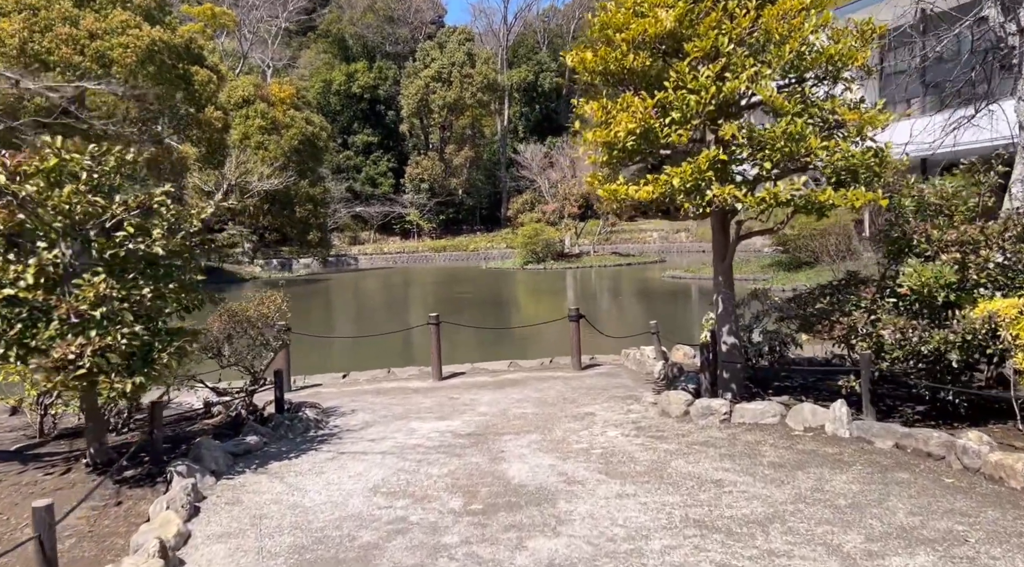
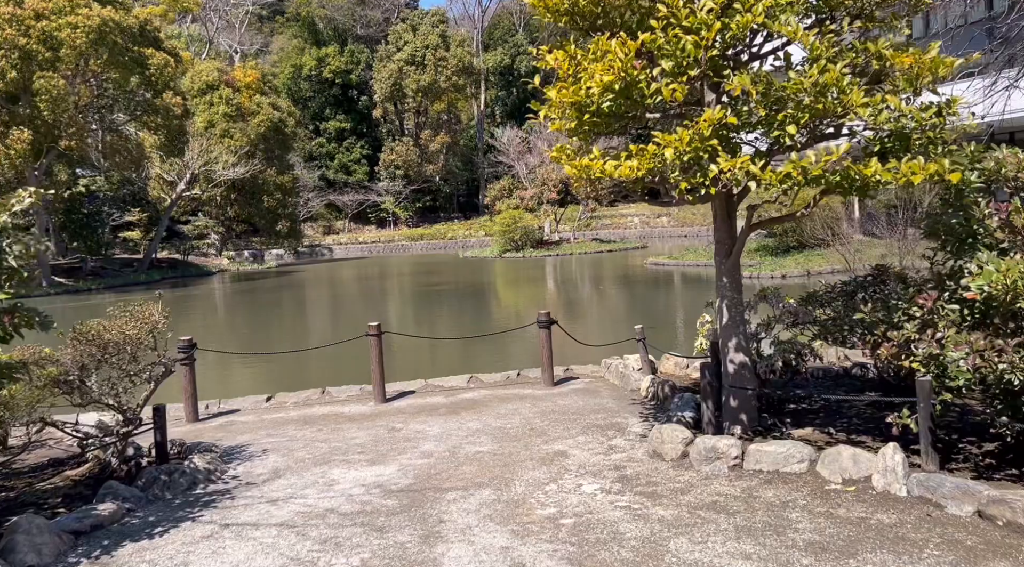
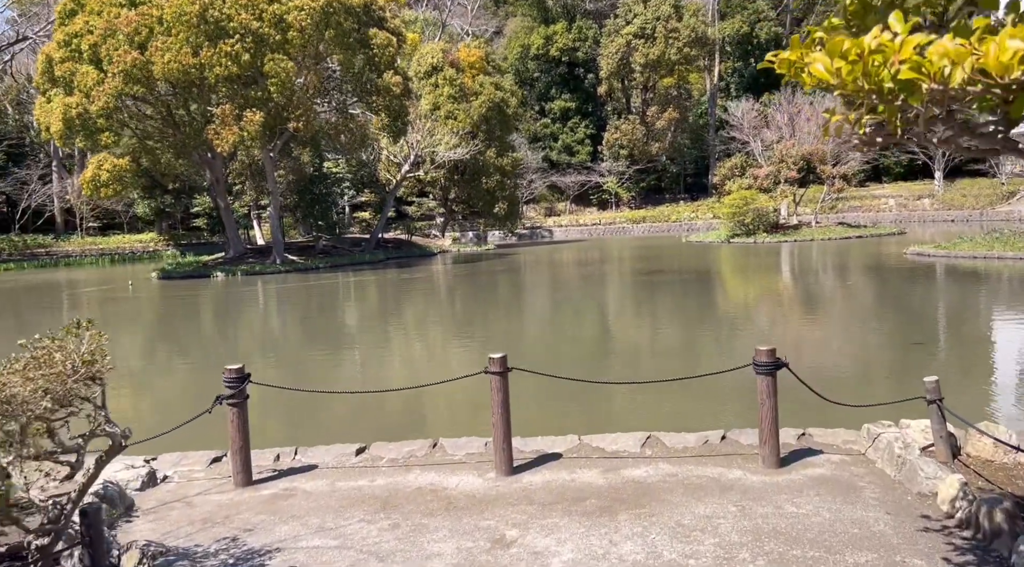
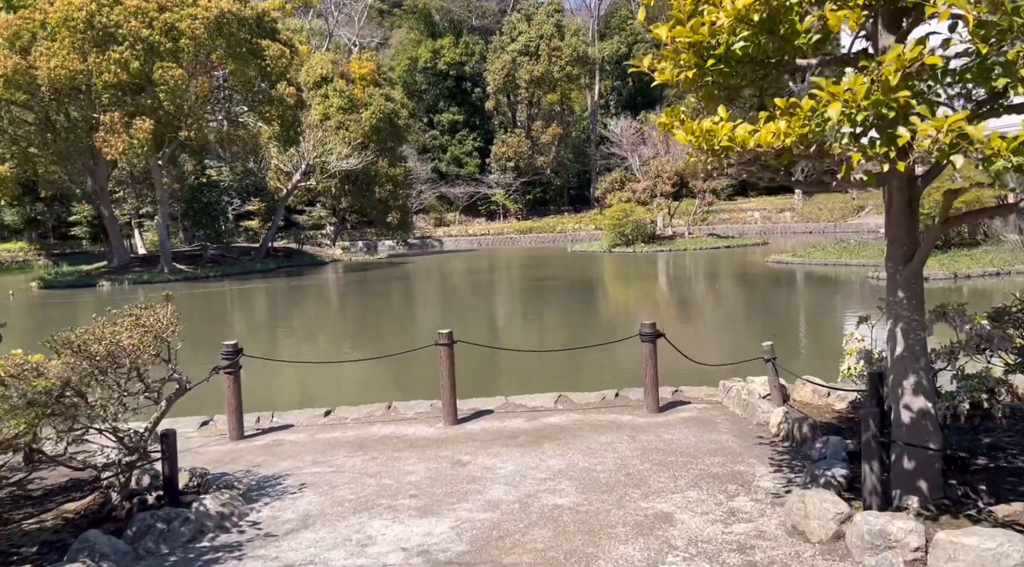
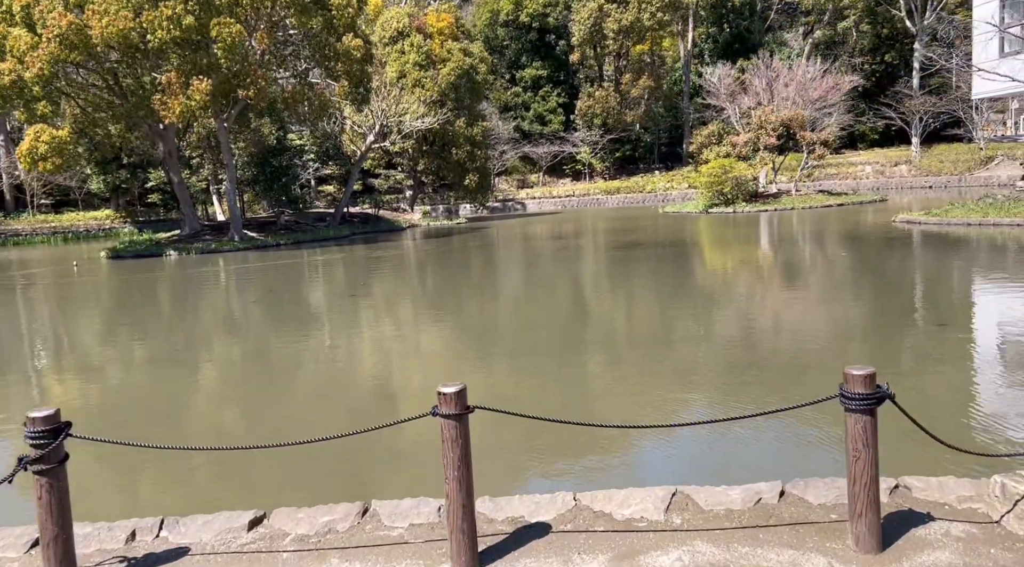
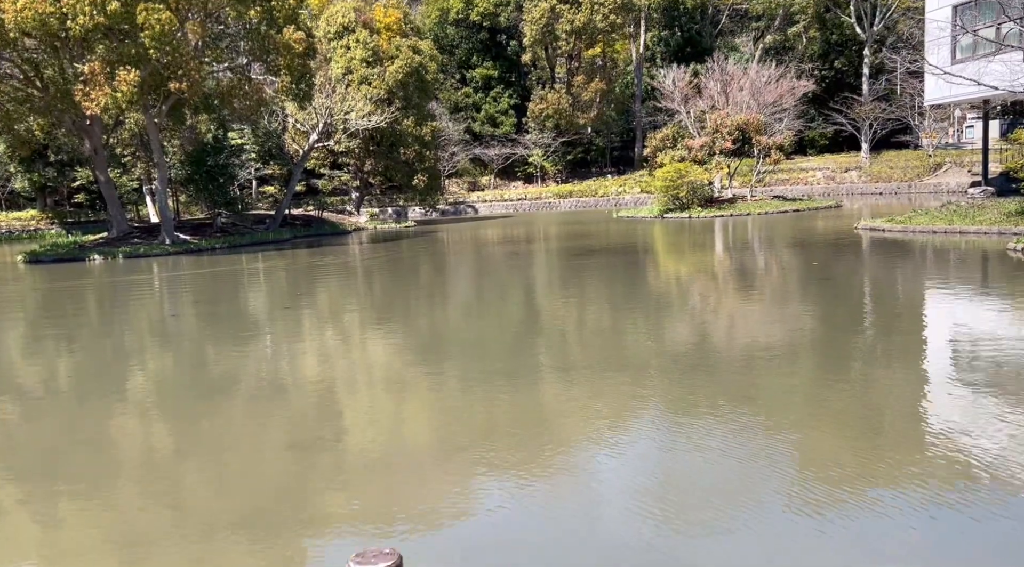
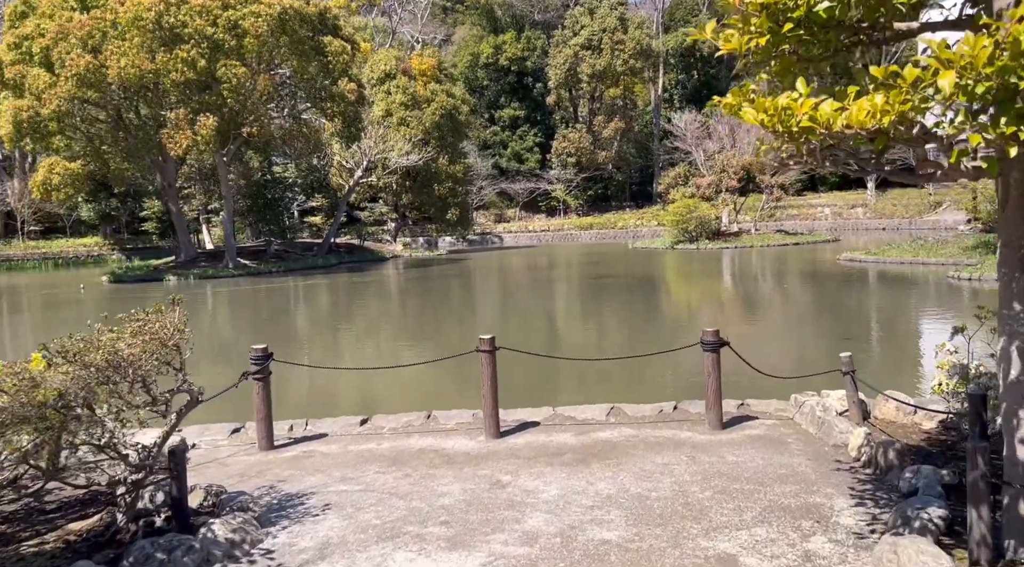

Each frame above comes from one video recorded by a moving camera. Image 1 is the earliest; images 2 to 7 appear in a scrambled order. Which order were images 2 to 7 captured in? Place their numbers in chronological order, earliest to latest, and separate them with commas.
2, 4, 7, 3, 5, 6
